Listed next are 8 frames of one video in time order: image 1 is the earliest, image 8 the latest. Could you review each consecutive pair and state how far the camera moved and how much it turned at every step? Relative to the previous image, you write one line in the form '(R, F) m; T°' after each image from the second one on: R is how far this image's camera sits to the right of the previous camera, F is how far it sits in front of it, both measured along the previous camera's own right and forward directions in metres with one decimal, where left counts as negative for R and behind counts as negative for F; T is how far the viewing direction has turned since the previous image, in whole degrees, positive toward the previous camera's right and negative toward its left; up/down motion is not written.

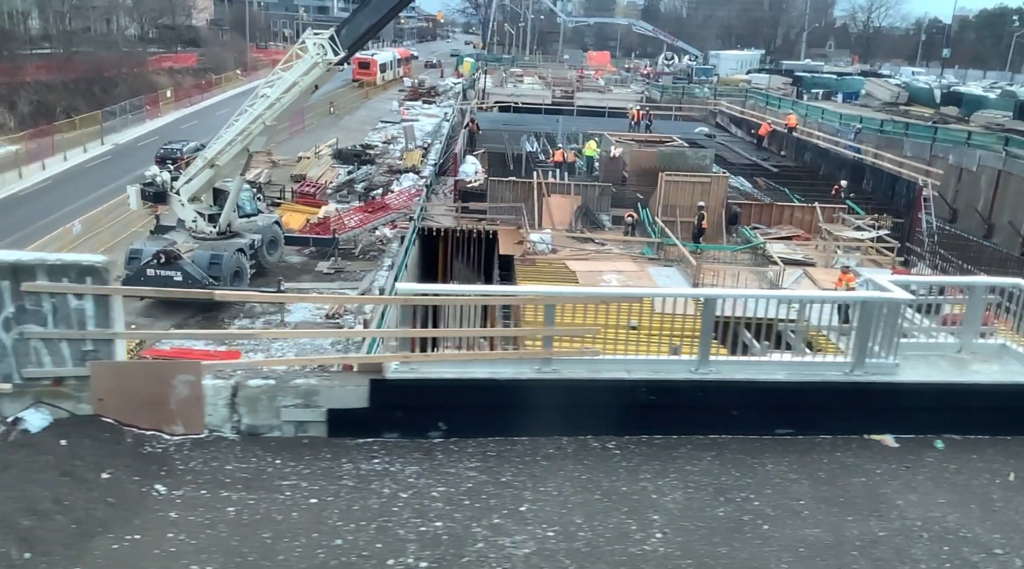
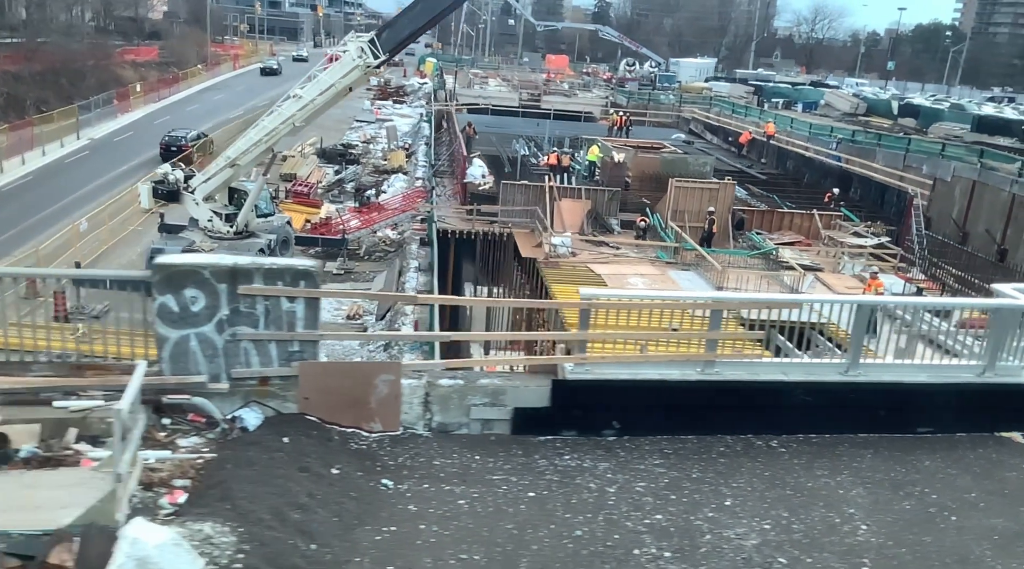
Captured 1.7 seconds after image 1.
(-1.6, -0.2) m; +4°
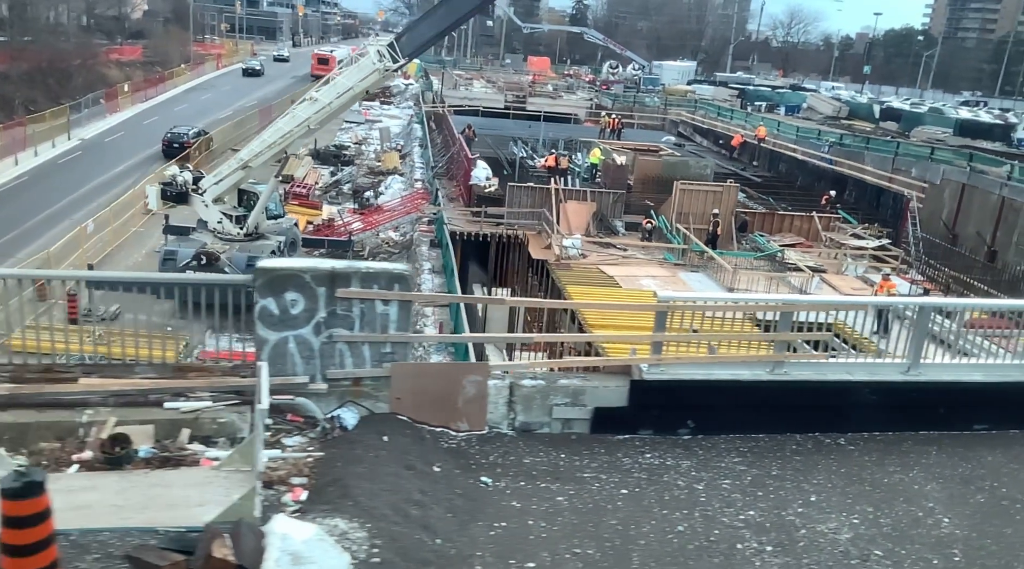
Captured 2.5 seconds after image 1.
(-0.7, -0.1) m; +1°
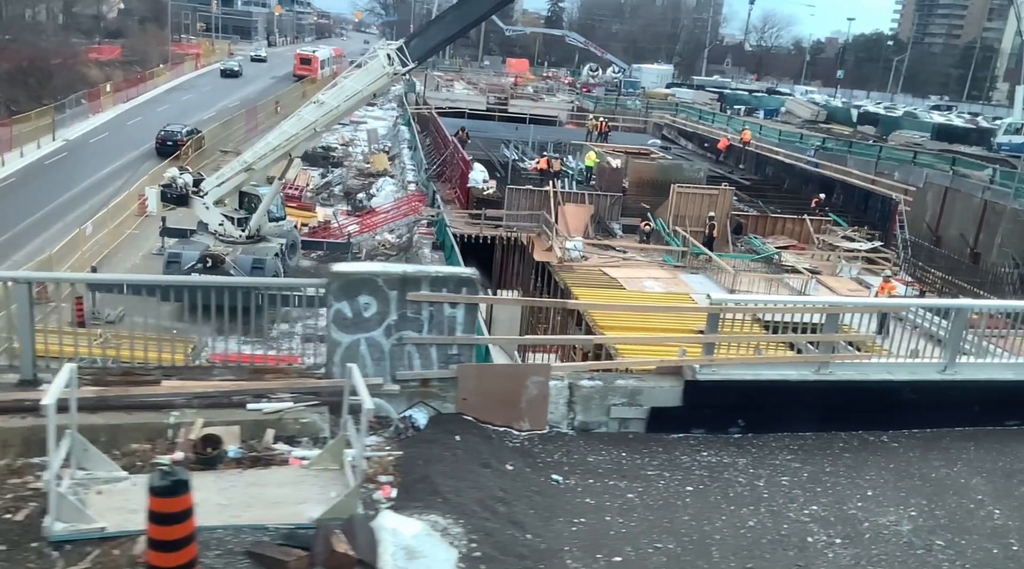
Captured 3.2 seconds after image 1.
(-0.6, -0.1) m; +2°
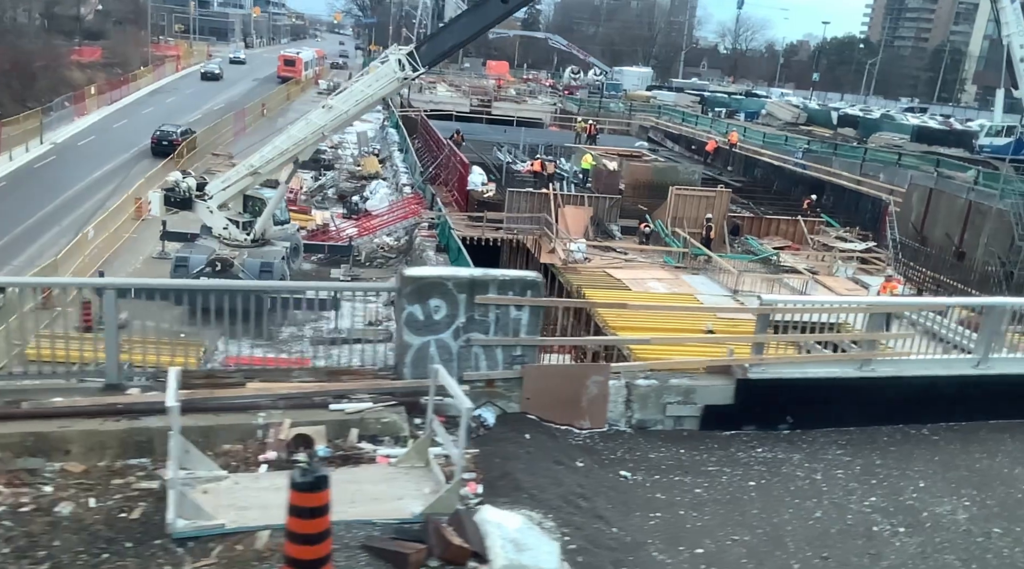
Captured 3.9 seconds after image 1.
(-0.6, -0.2) m; +1°
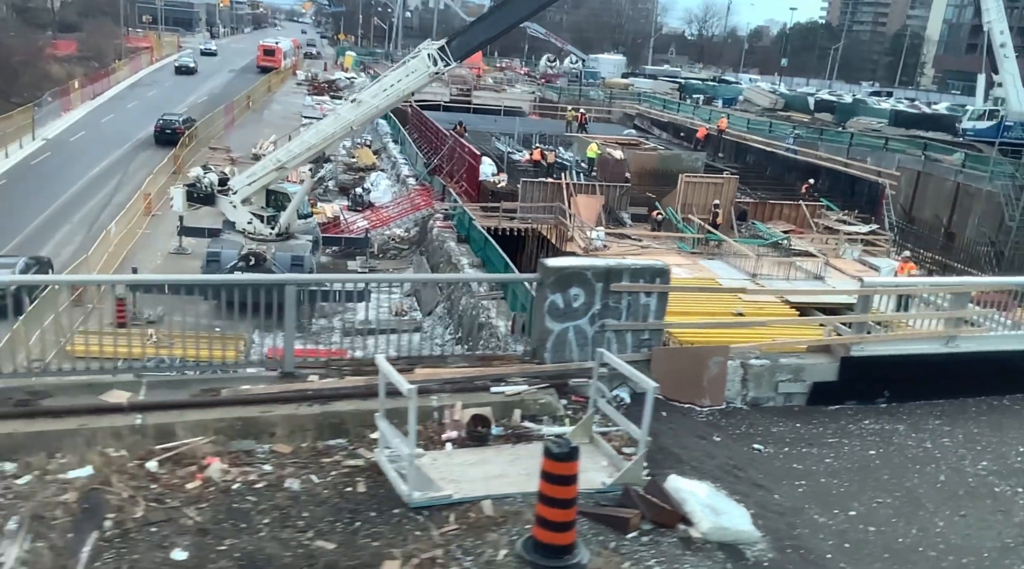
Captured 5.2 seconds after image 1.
(-1.2, -0.3) m; +2°
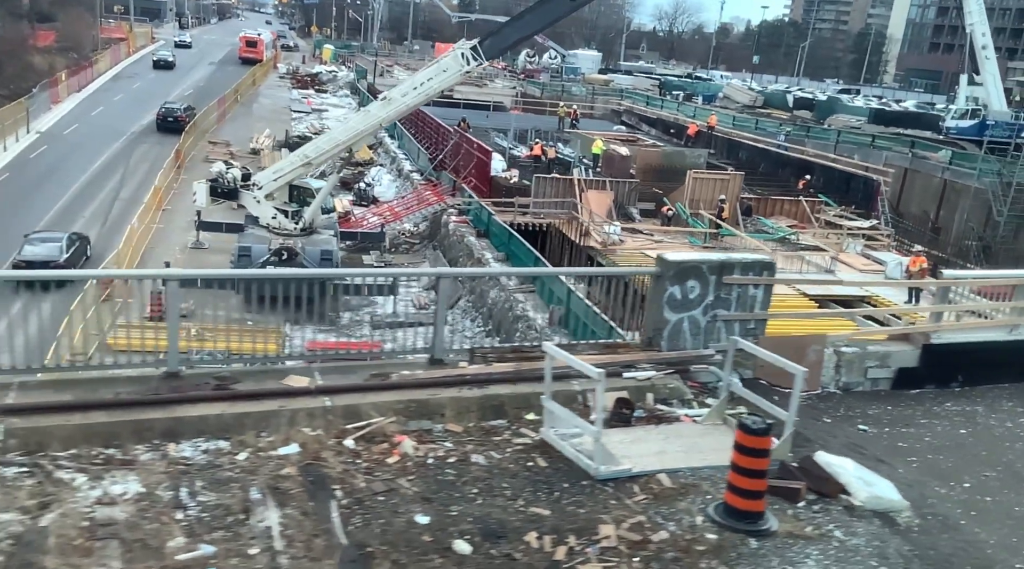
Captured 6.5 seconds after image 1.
(-1.1, -0.4) m; +2°
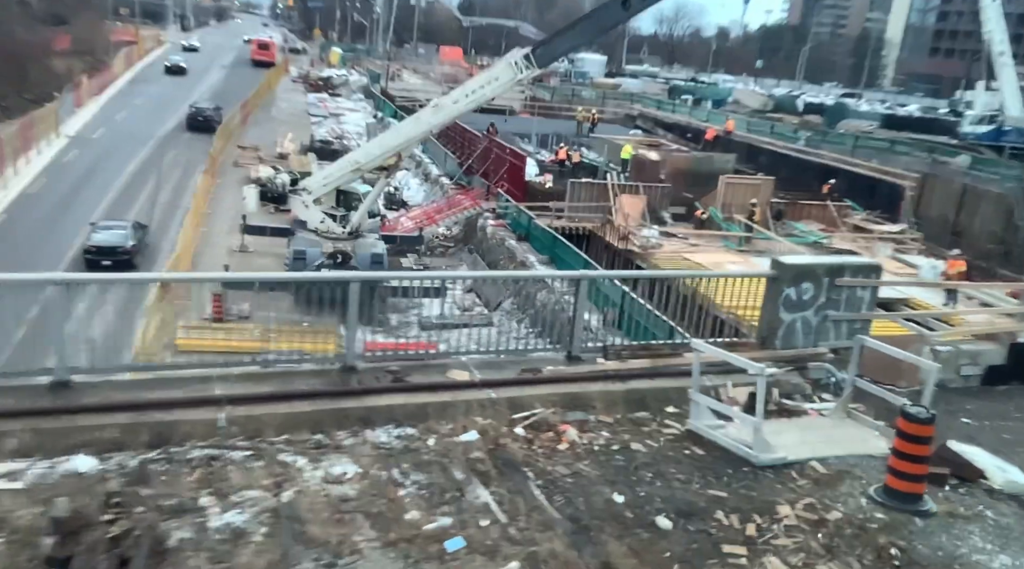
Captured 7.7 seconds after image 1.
(-1.0, -0.4) m; 0°
